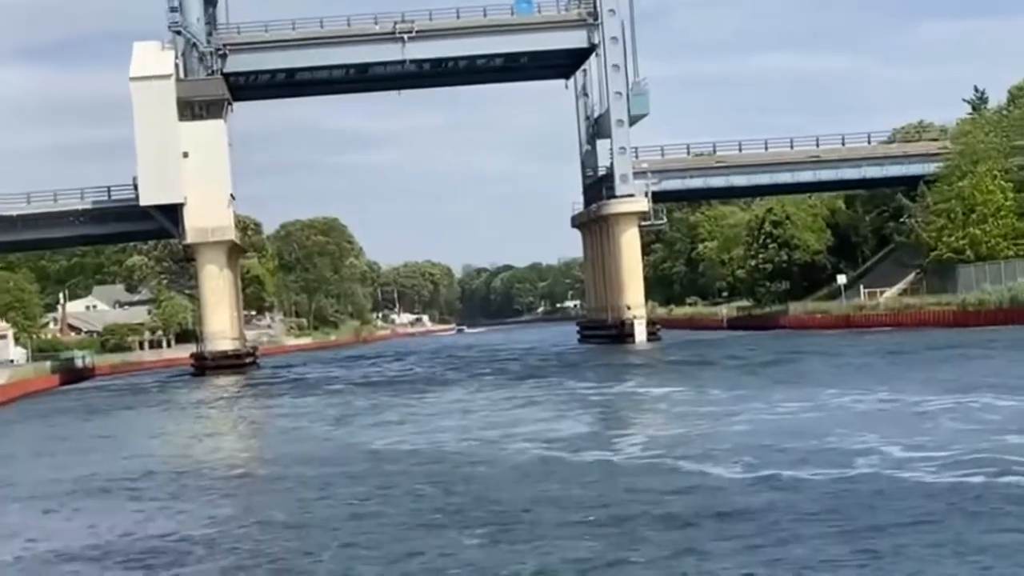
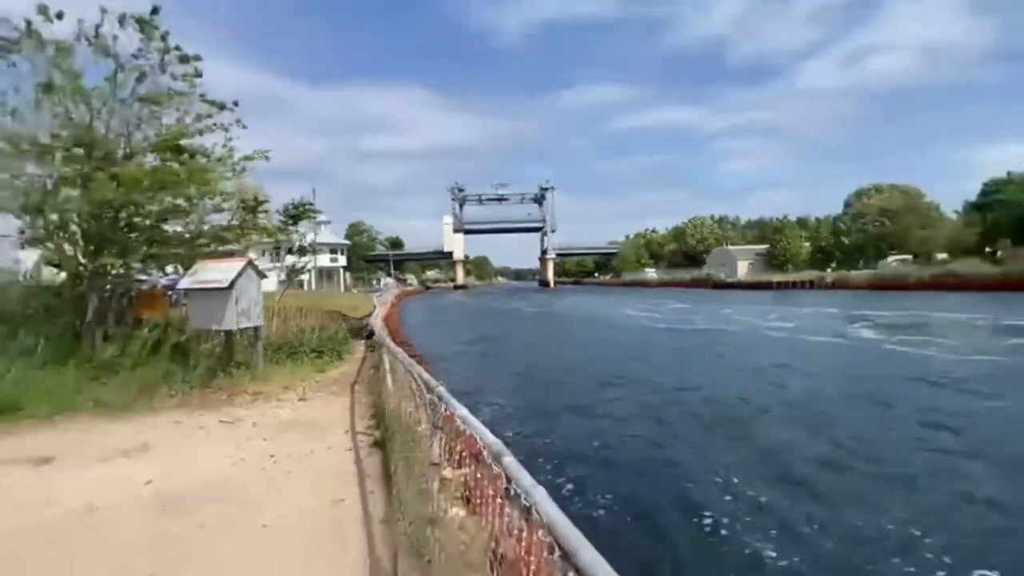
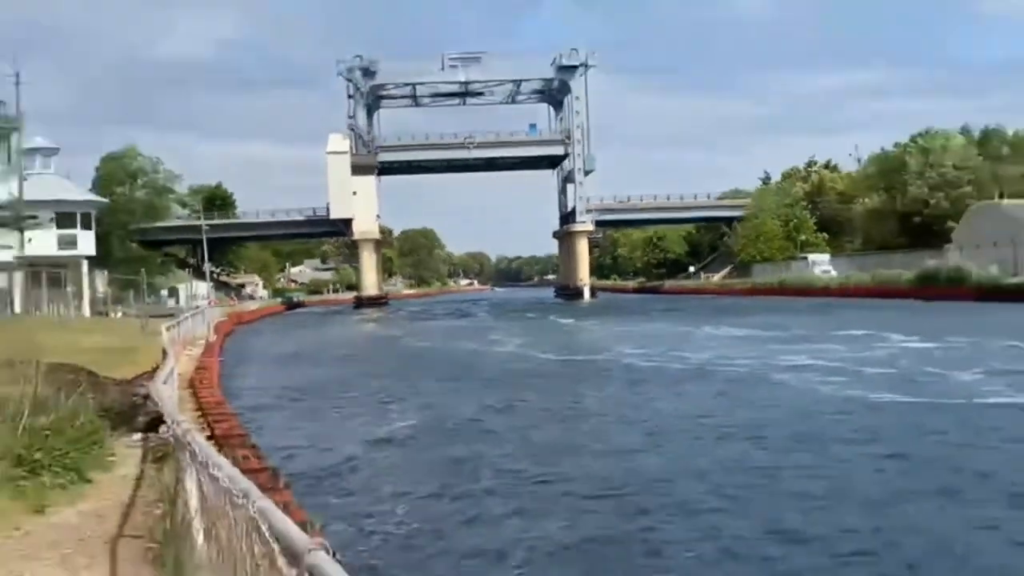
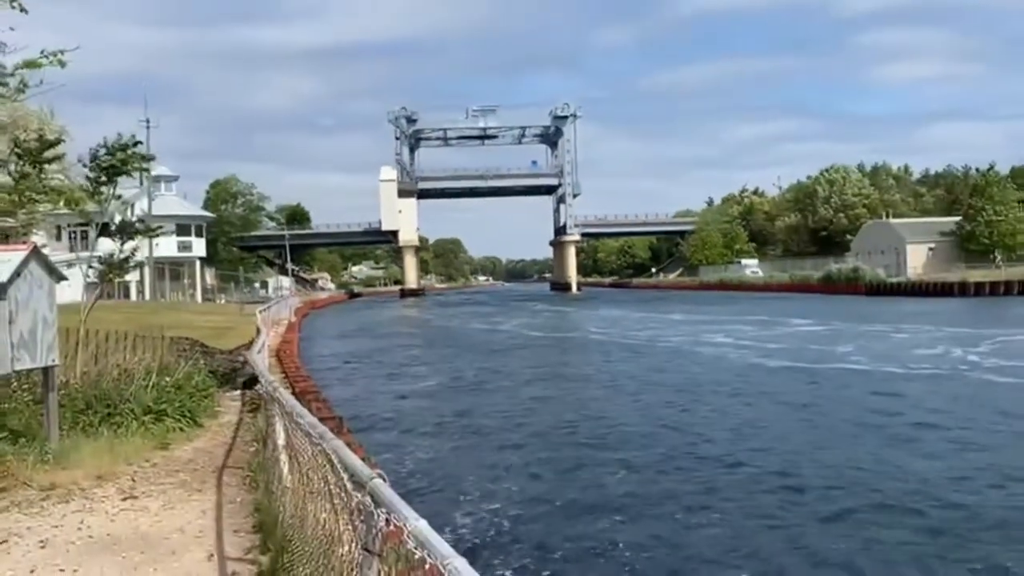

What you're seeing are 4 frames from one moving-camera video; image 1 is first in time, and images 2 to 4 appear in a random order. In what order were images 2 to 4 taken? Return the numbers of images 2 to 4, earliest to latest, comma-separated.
3, 4, 2
